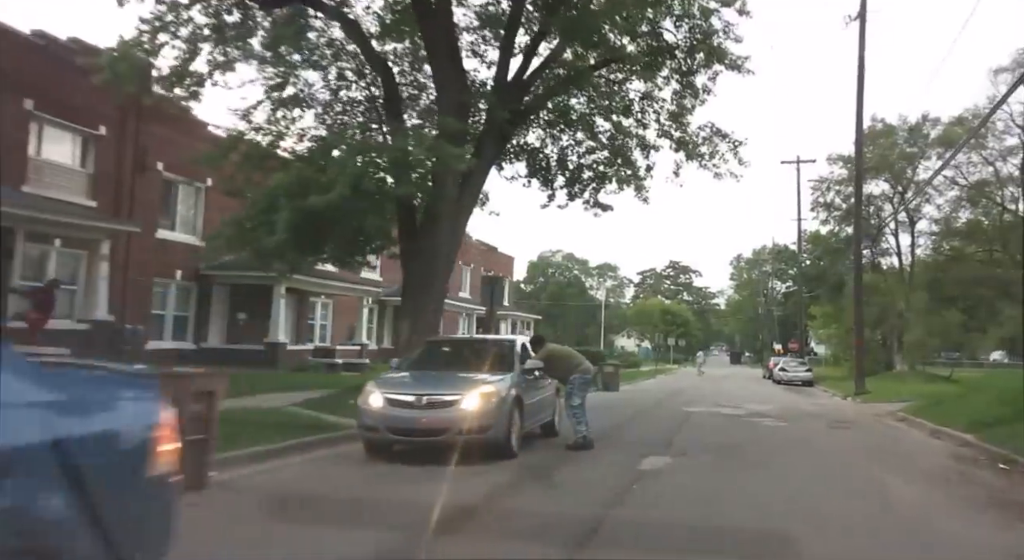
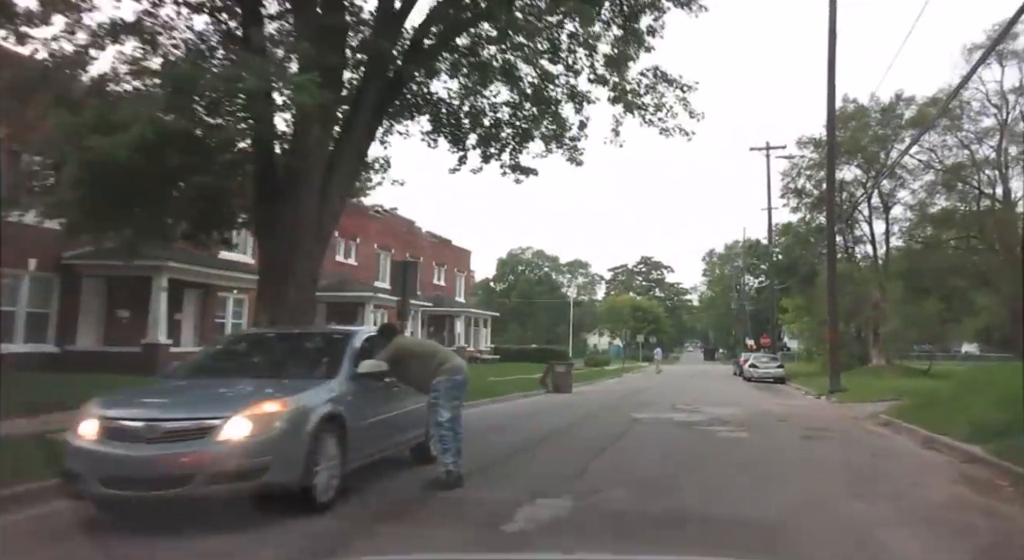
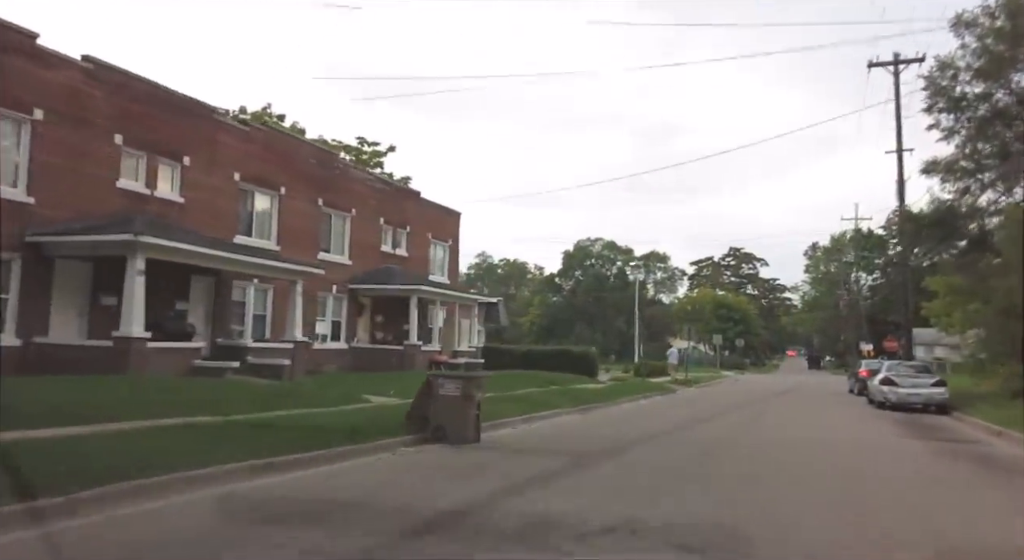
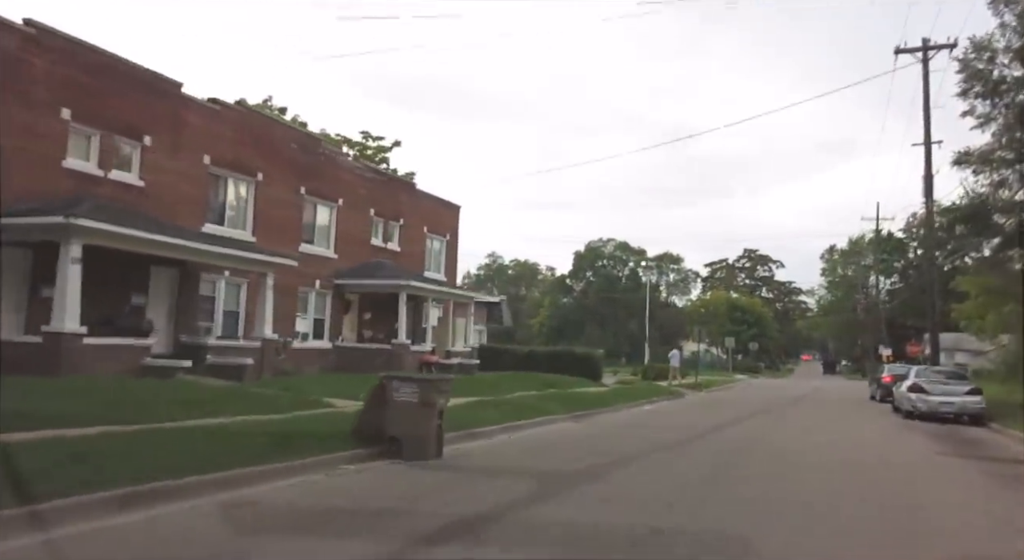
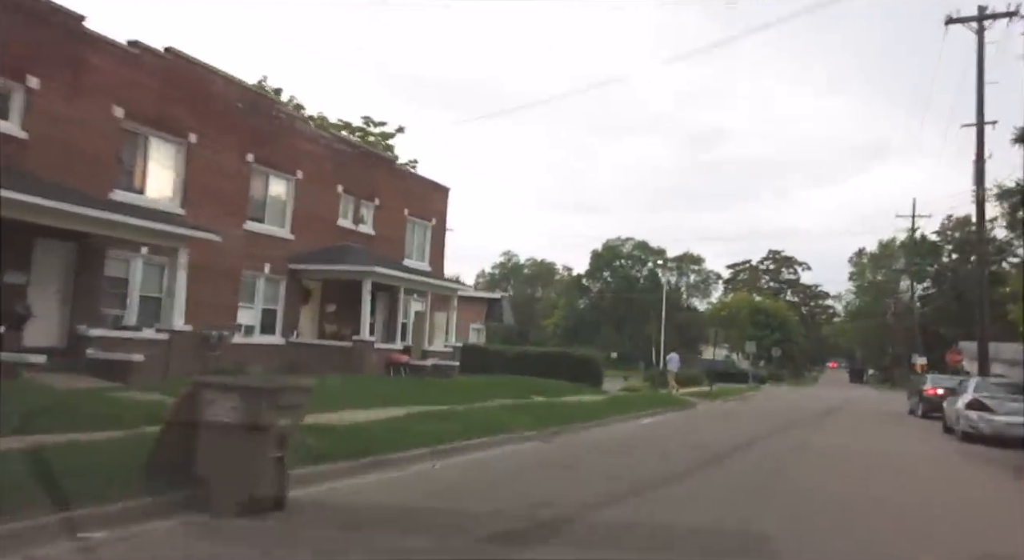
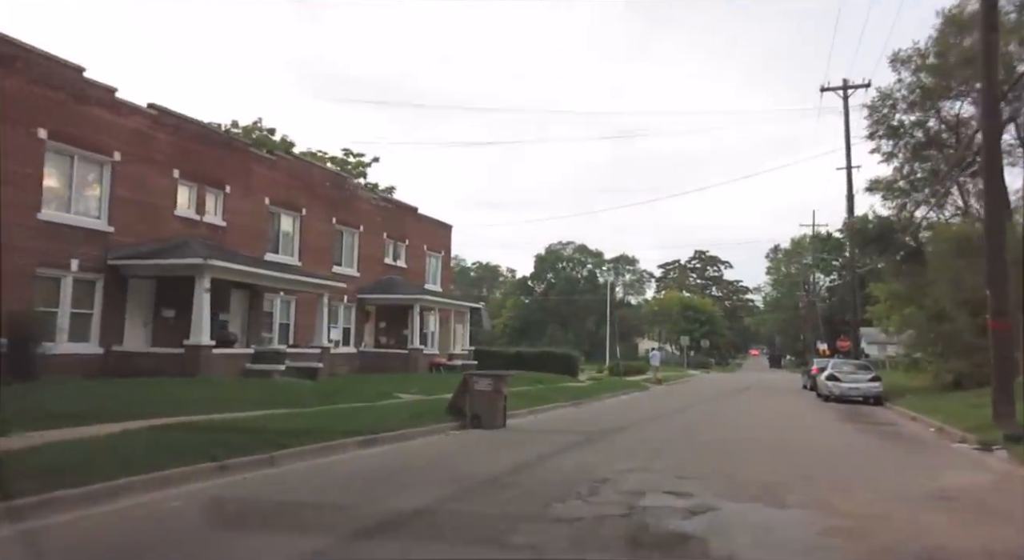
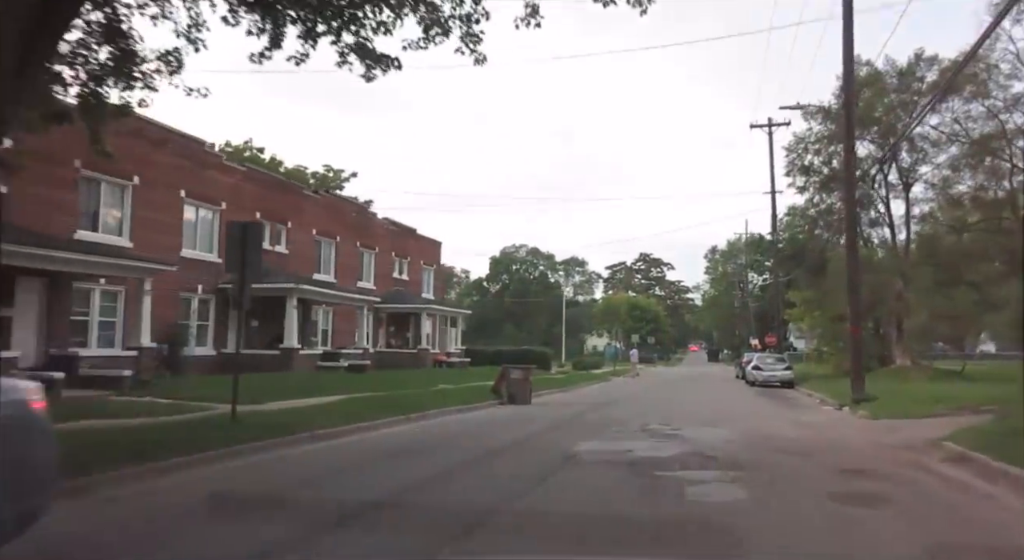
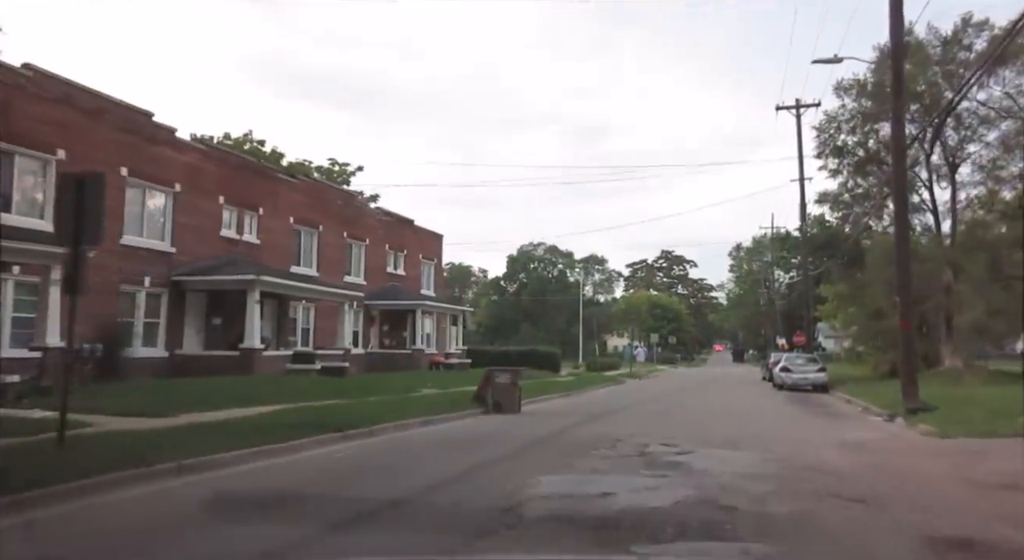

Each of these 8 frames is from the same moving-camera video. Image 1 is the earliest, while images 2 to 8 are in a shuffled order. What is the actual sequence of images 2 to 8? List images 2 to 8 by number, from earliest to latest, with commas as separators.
2, 7, 8, 6, 3, 4, 5
